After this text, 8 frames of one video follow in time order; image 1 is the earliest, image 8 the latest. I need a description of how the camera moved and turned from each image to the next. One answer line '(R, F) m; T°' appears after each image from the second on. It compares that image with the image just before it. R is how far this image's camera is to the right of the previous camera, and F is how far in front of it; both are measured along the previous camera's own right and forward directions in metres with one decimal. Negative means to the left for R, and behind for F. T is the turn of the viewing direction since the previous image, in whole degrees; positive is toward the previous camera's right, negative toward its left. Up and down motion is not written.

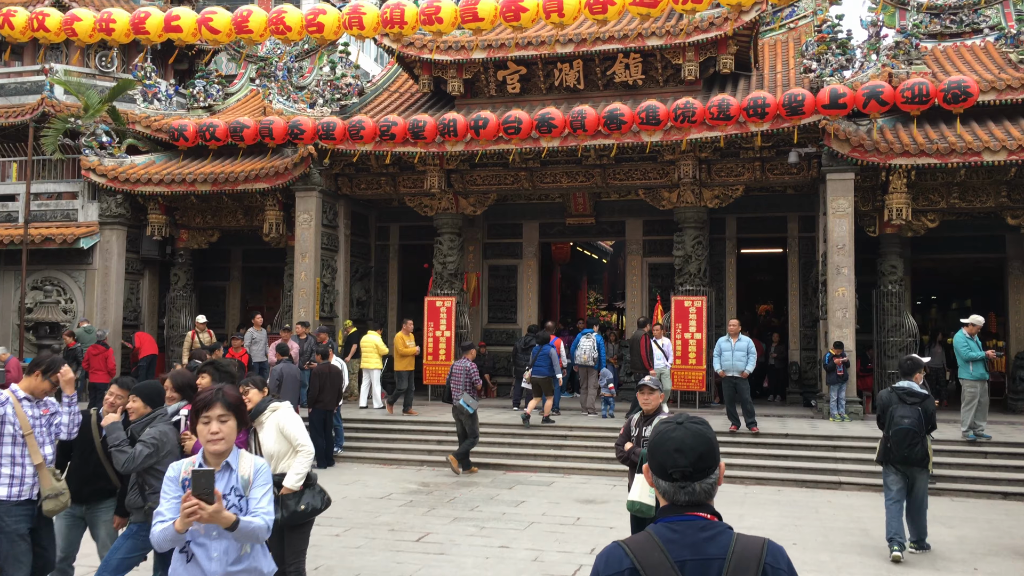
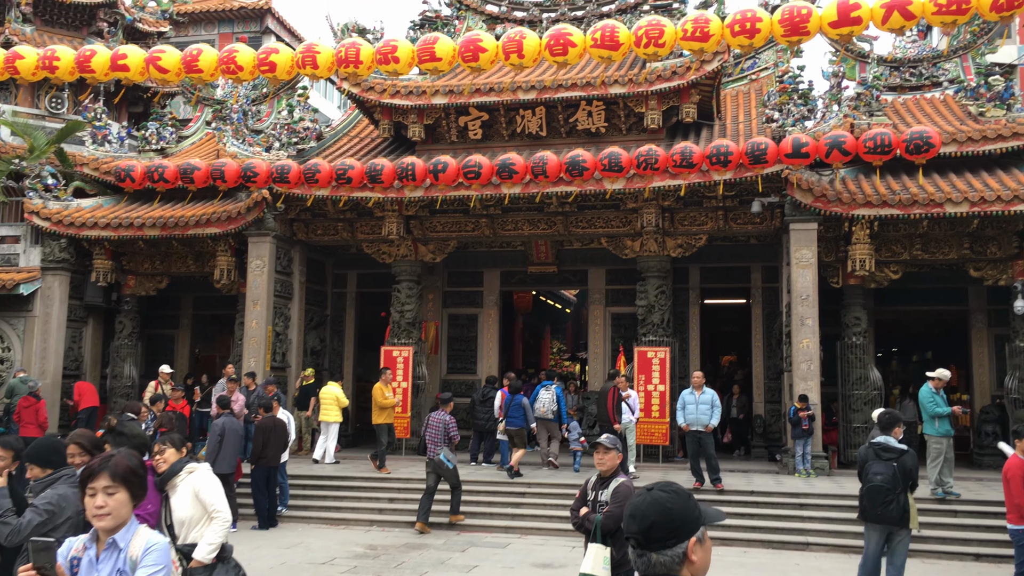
(+0.1, +0.4) m; +2°
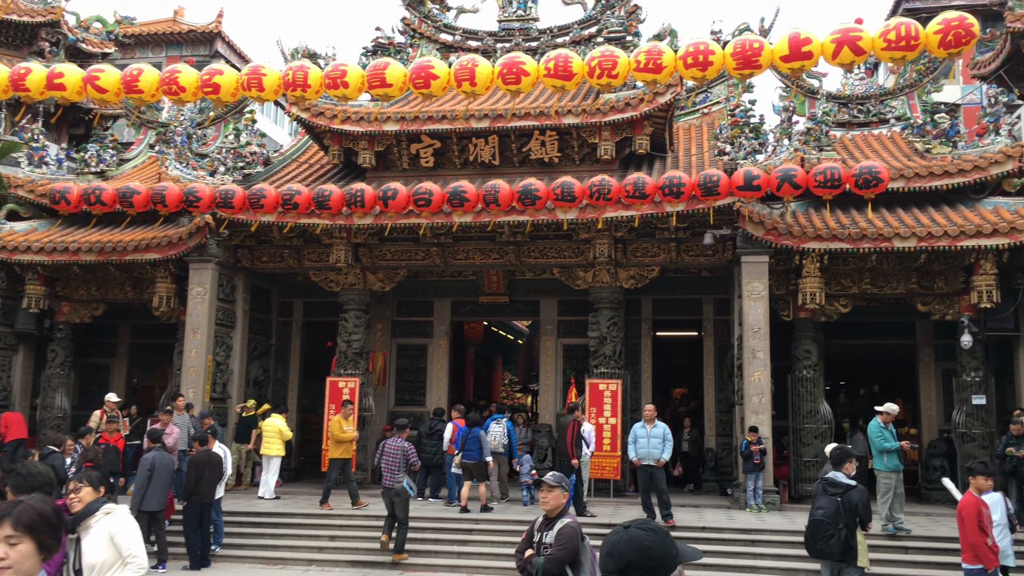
(0.0, +0.2) m; +3°
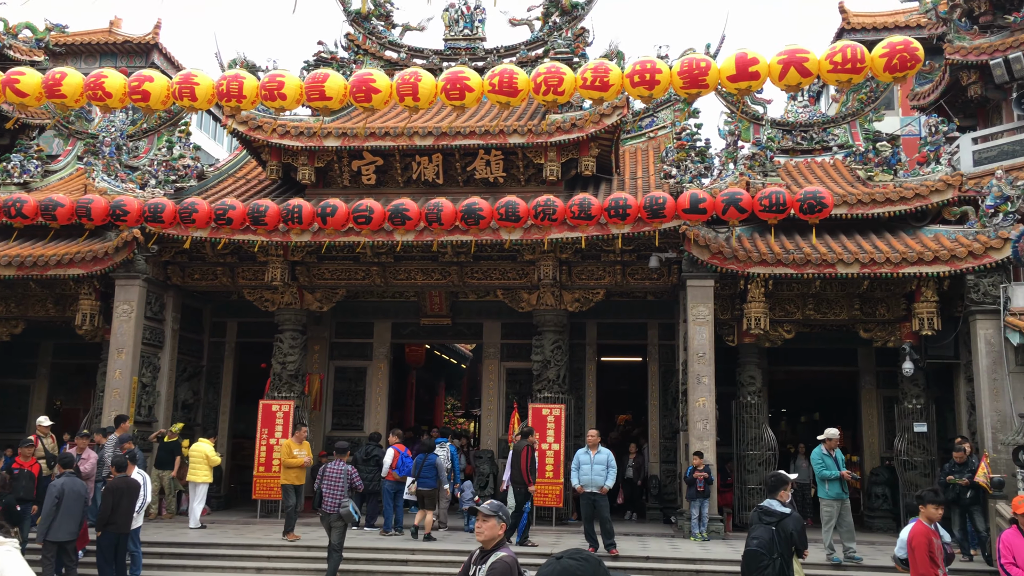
(0.0, +0.3) m; +3°
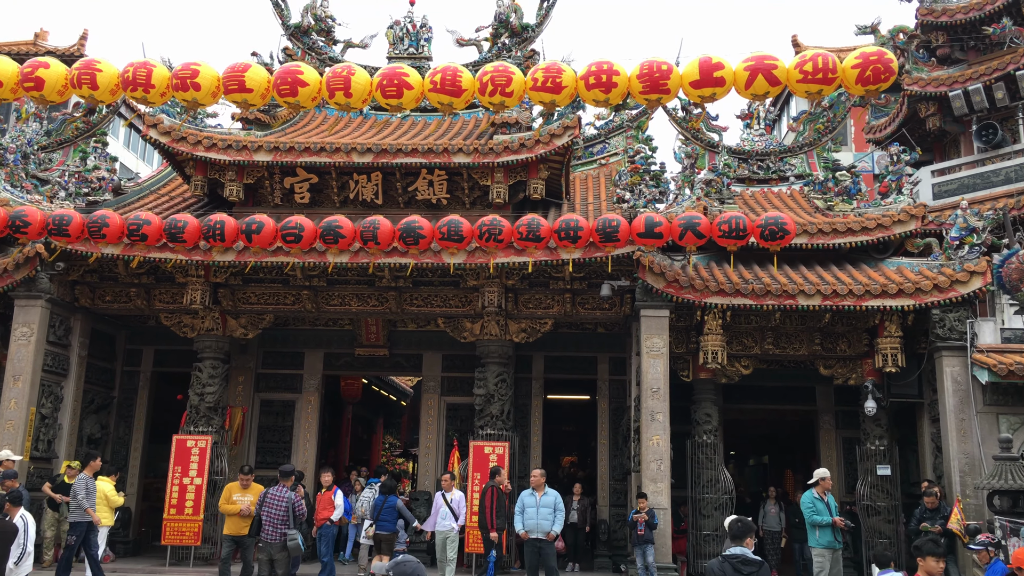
(+0.1, +0.8) m; +3°
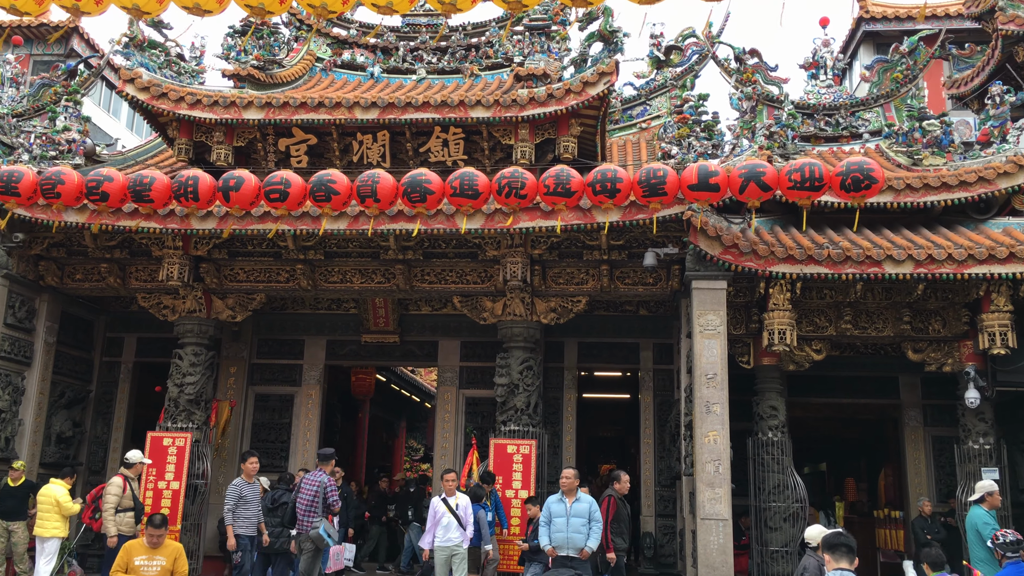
(+0.1, +1.6) m; -2°
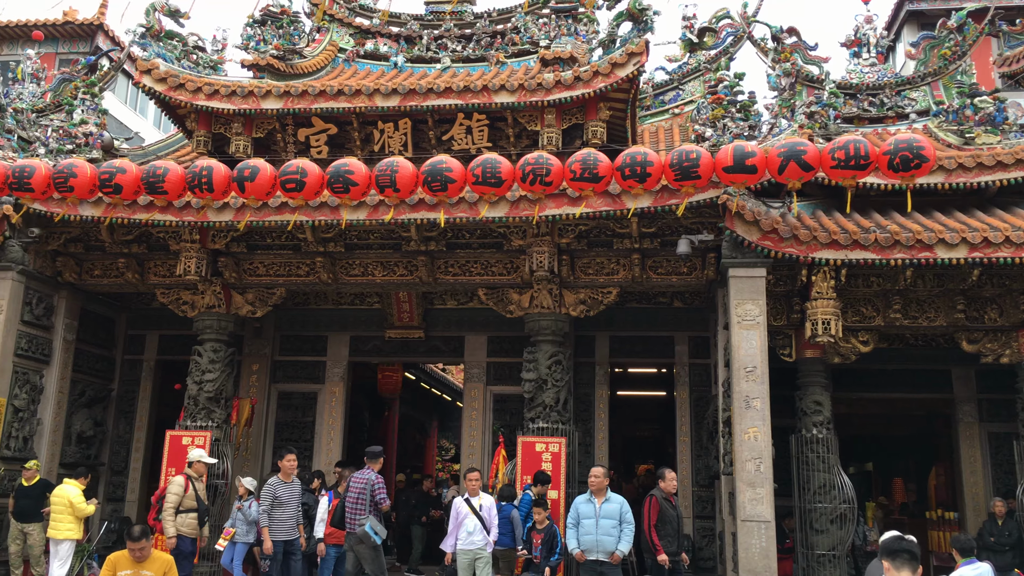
(+0.1, +0.4) m; -2°
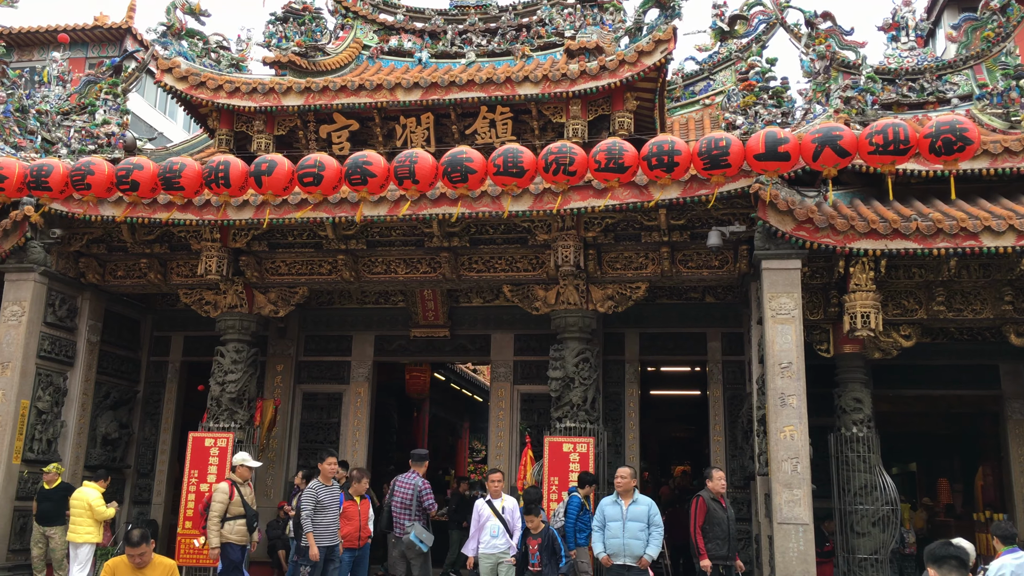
(+0.1, +0.2) m; -2°
